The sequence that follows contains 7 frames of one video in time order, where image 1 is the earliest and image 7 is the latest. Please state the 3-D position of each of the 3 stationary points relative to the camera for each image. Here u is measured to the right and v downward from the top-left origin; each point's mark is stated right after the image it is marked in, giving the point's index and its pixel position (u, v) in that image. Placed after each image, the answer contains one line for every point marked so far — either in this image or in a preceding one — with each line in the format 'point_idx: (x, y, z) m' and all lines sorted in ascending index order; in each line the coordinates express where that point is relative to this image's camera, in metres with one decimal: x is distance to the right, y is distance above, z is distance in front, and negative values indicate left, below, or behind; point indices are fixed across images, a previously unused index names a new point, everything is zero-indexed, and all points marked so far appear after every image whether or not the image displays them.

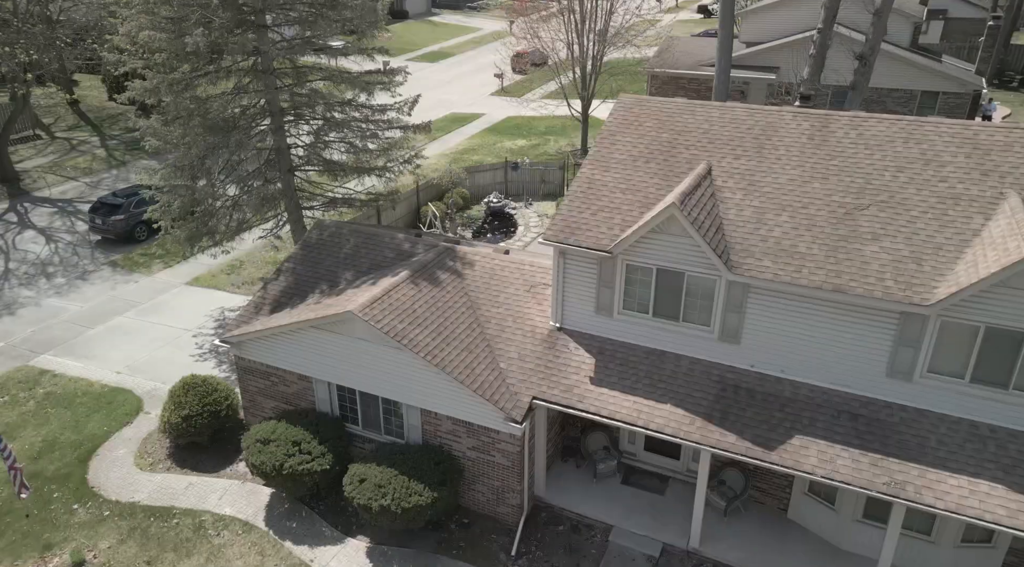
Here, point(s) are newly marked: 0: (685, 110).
0: (+3.4, +3.5, +16.4) m
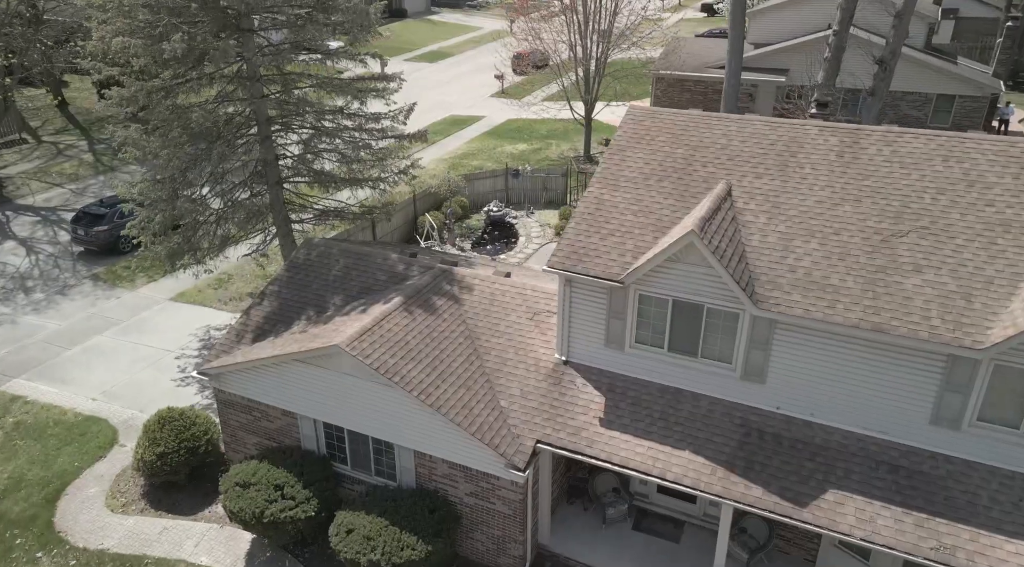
0: (+3.5, +3.0, +15.1) m
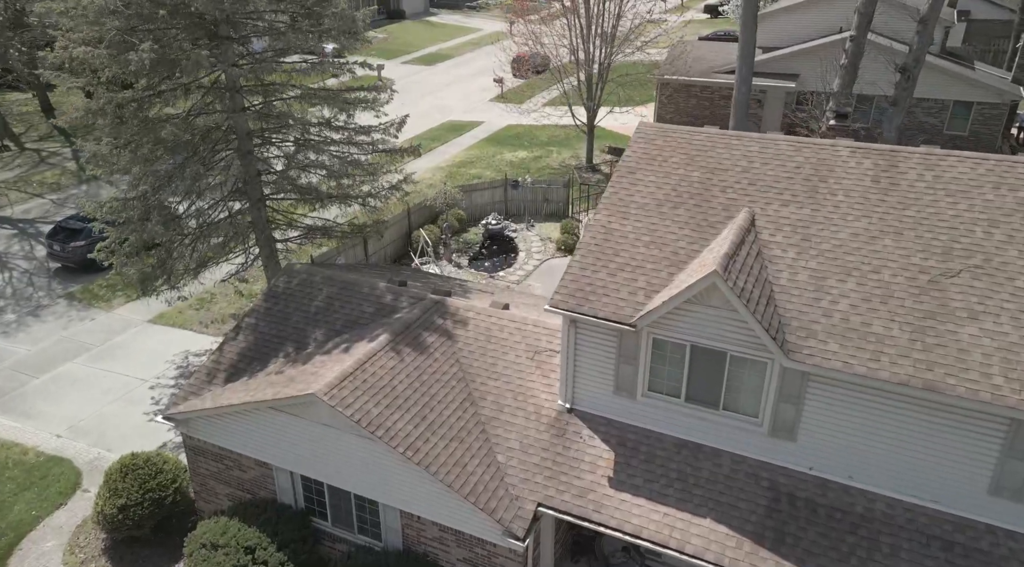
0: (+3.4, +2.4, +13.7) m
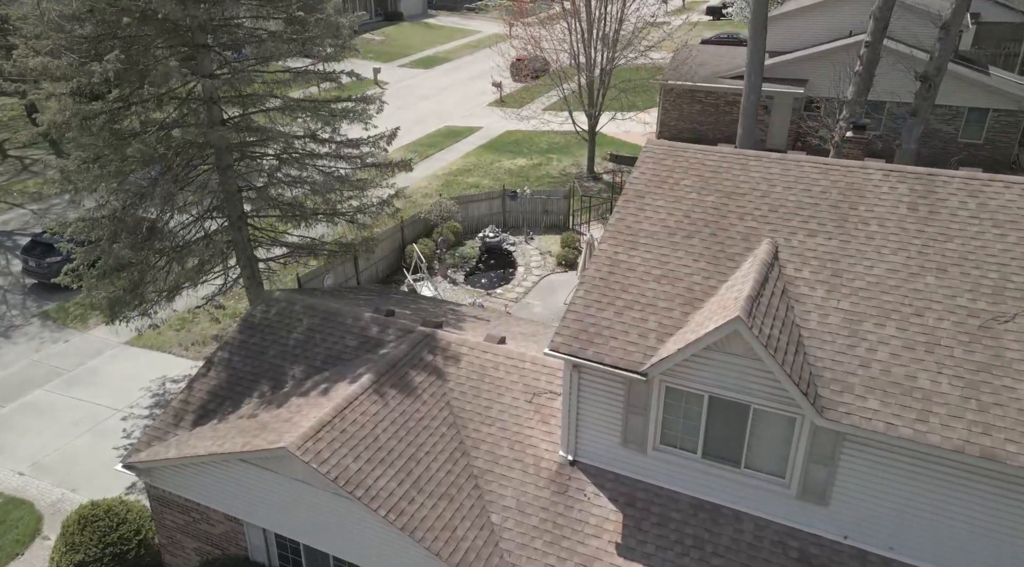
0: (+3.4, +1.8, +12.4) m
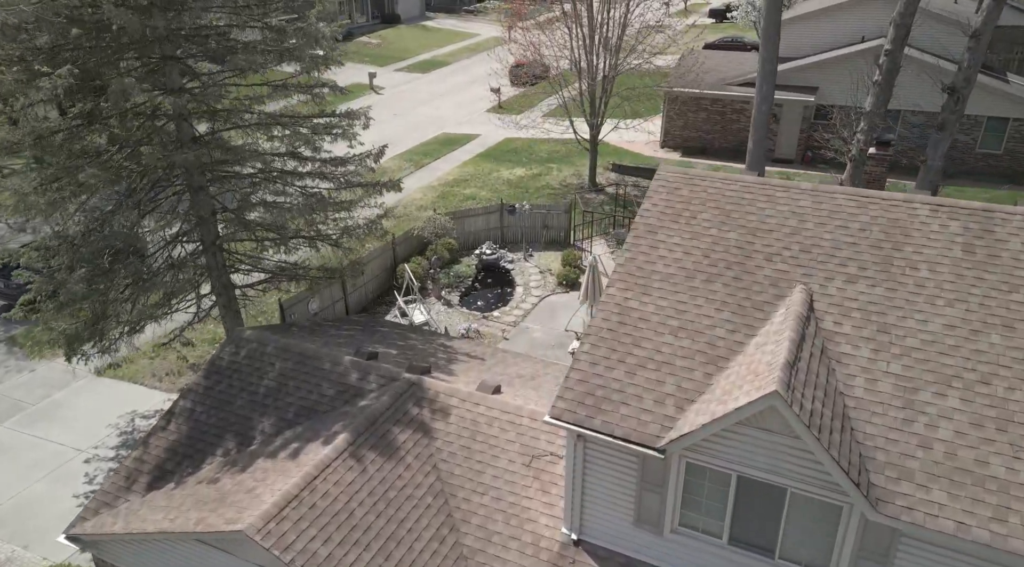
0: (+3.3, +1.2, +10.9) m
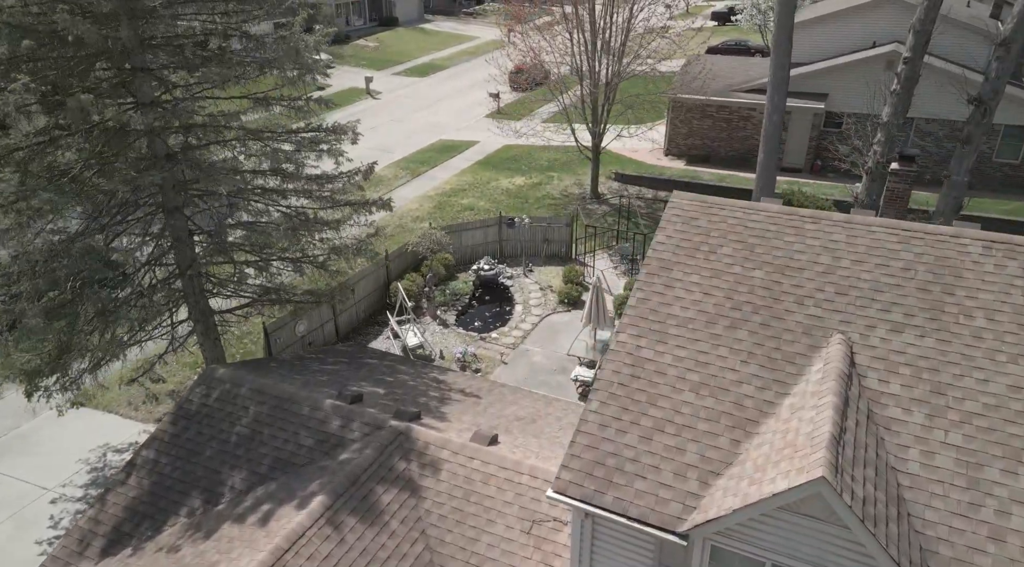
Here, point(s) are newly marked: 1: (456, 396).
0: (+3.3, +0.7, +9.7) m
1: (-0.9, -1.9, +13.4) m
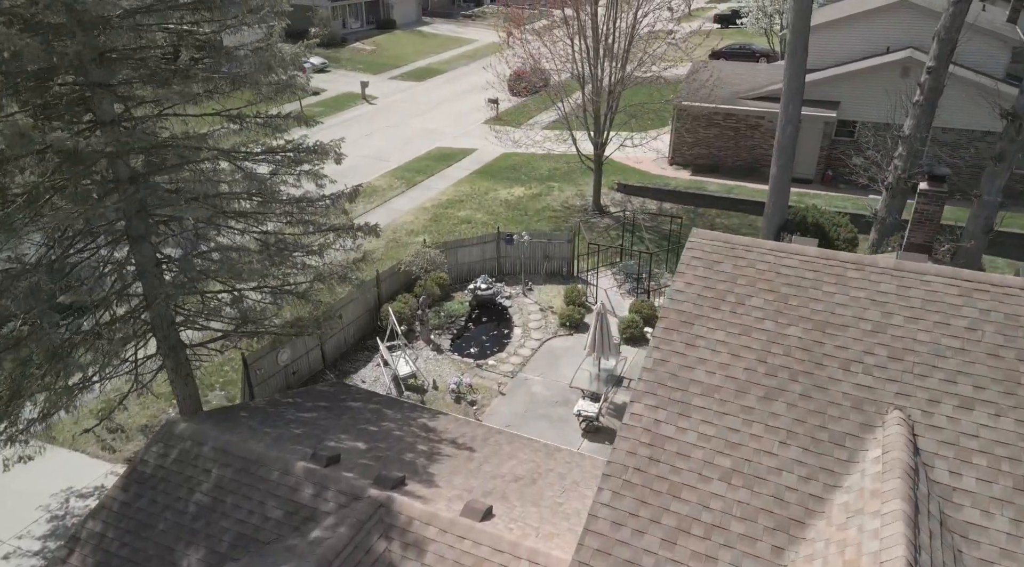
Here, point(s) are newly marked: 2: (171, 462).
0: (+3.3, 0.0, +8.3) m
1: (-1.0, -2.5, +12.1) m
2: (-4.5, -2.4, +10.7) m
